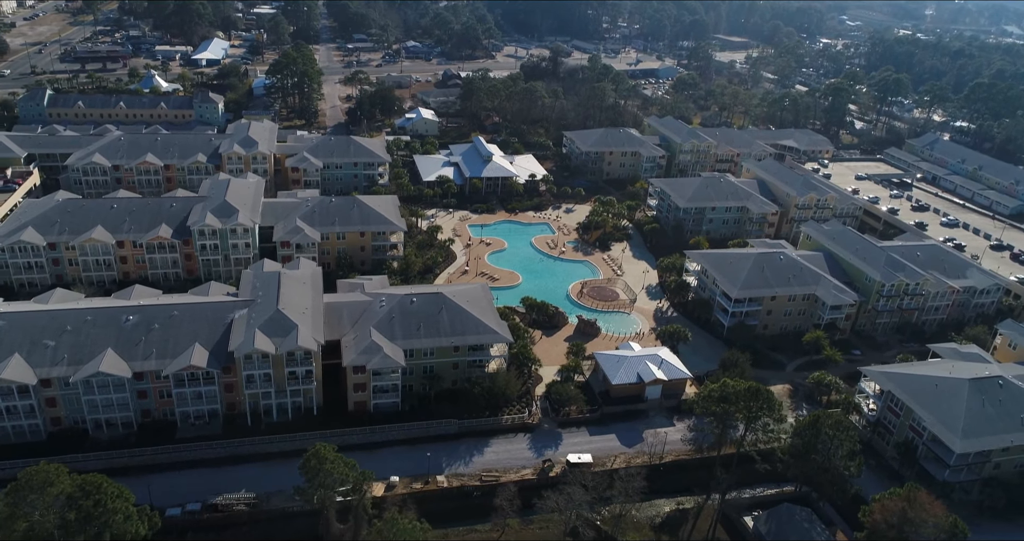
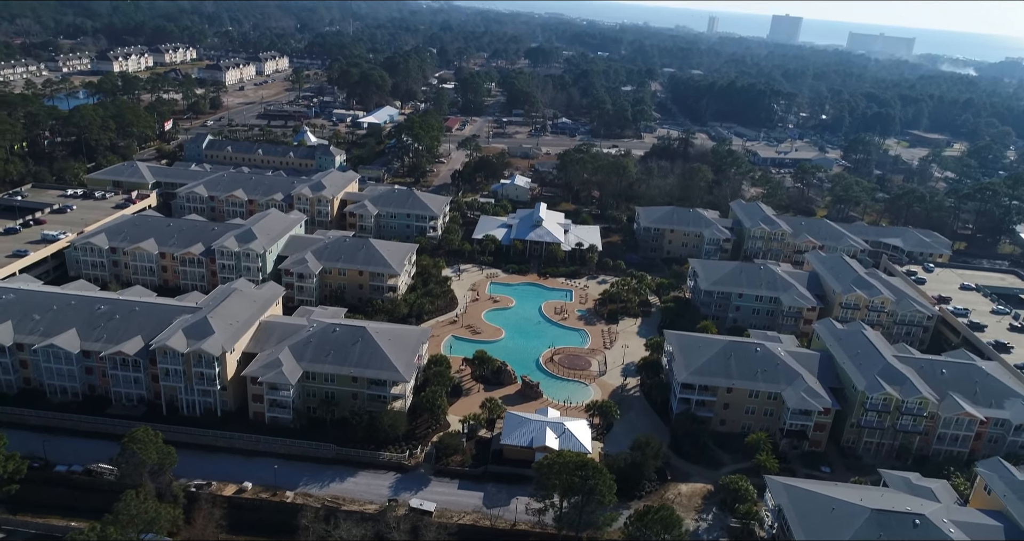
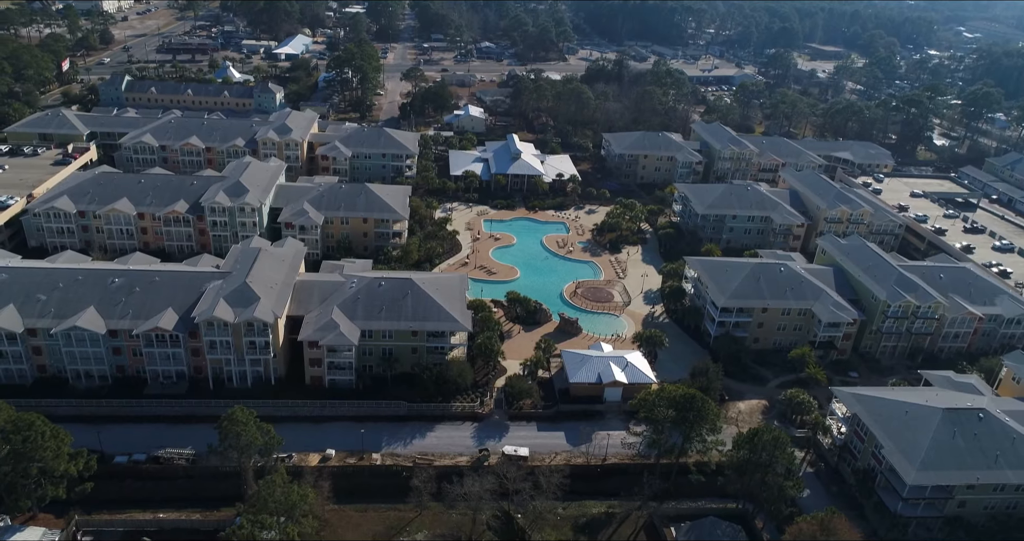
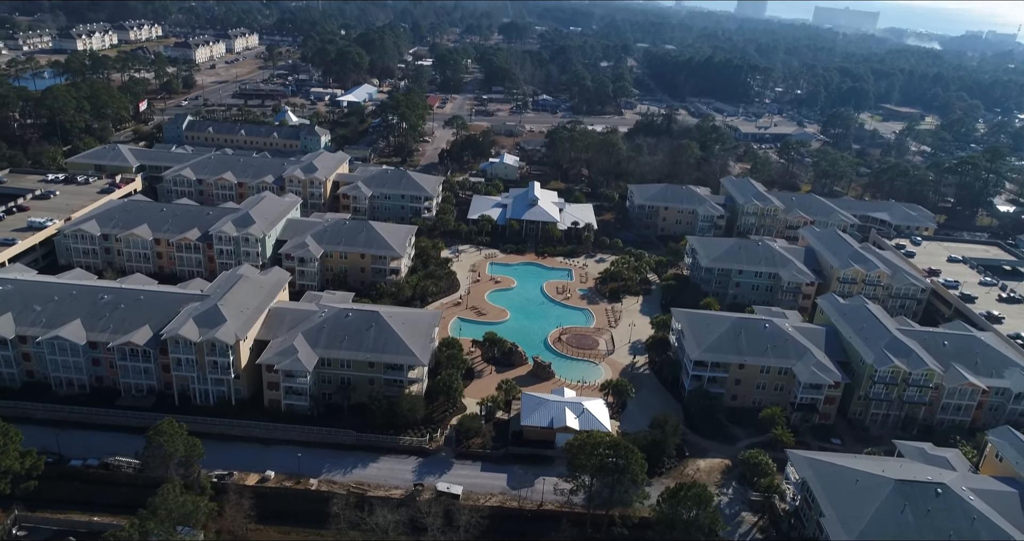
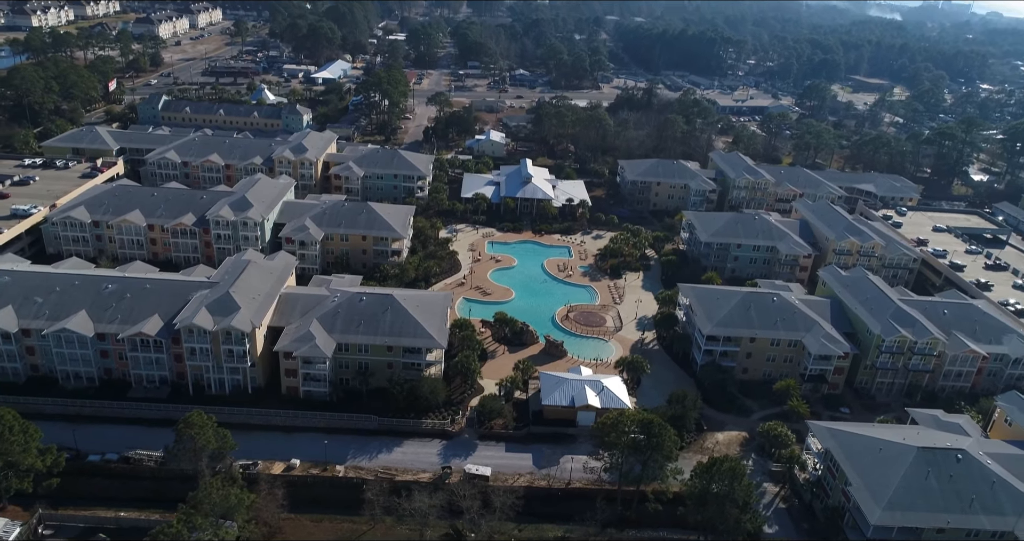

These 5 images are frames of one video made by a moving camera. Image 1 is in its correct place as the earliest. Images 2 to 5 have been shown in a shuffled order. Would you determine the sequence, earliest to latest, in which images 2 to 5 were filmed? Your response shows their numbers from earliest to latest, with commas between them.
3, 5, 4, 2
